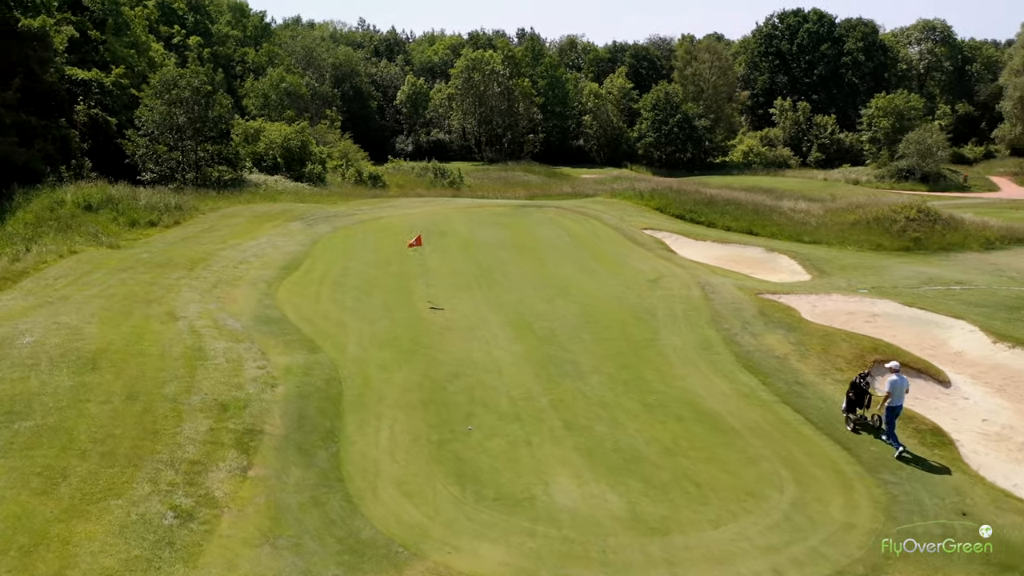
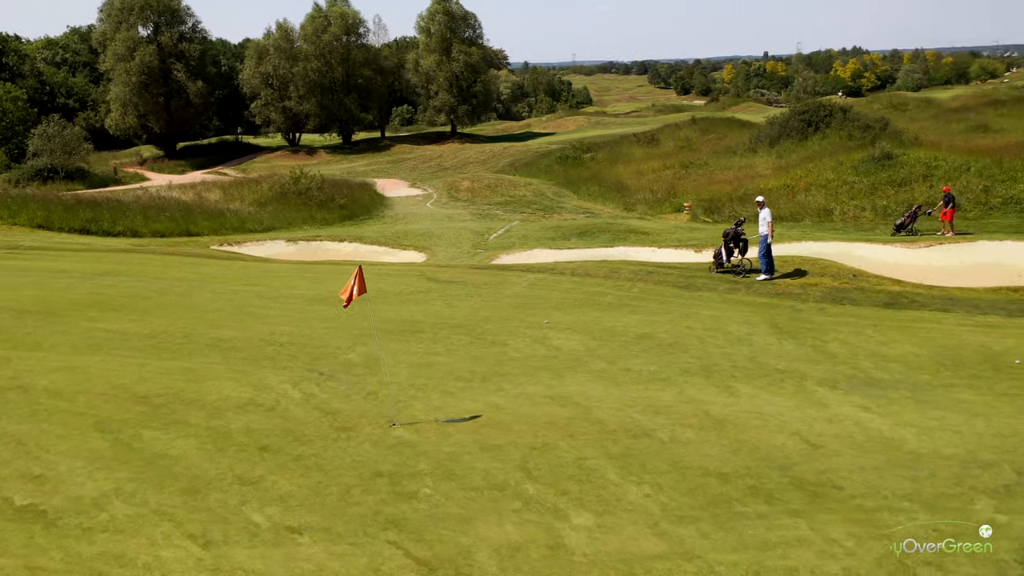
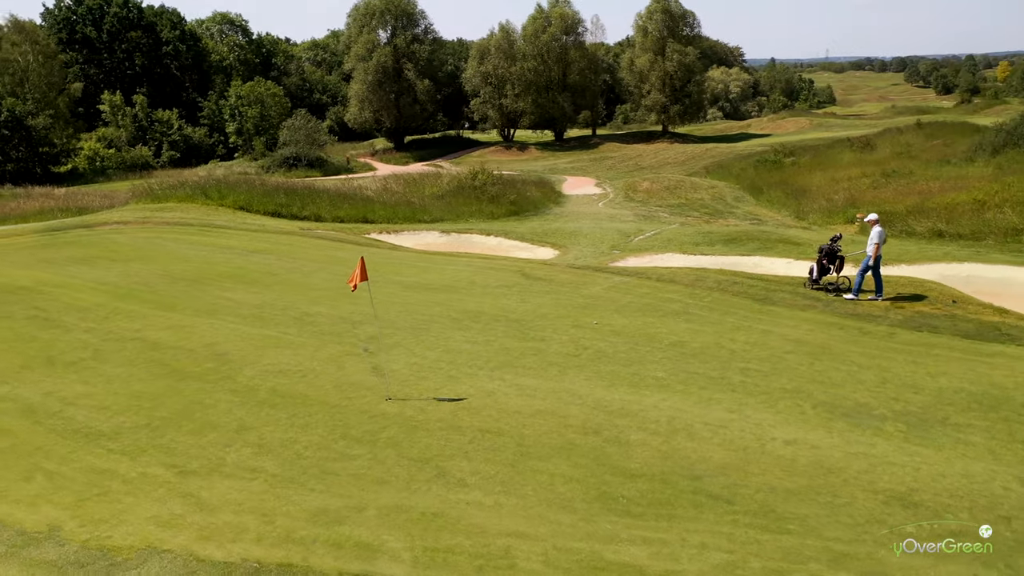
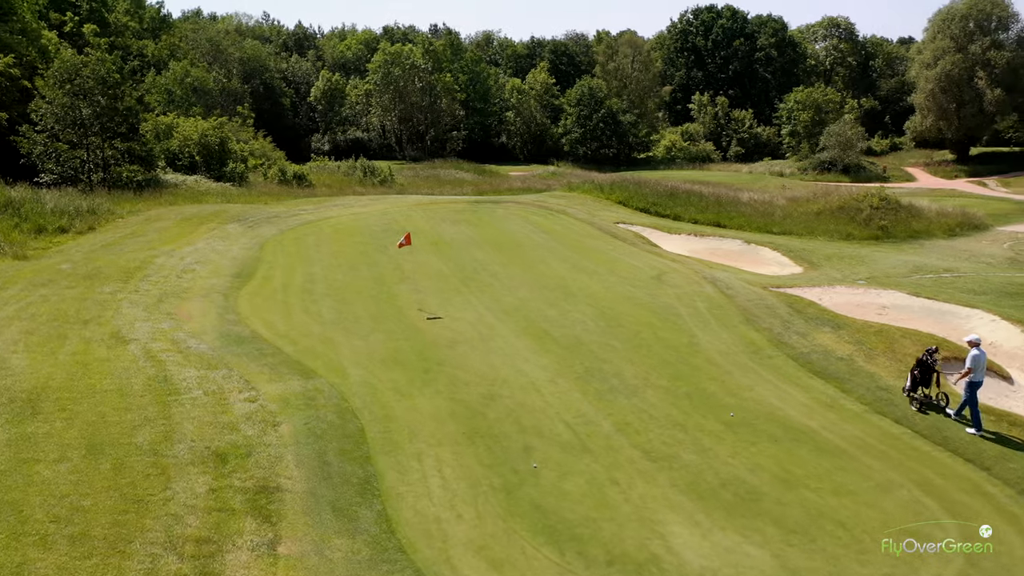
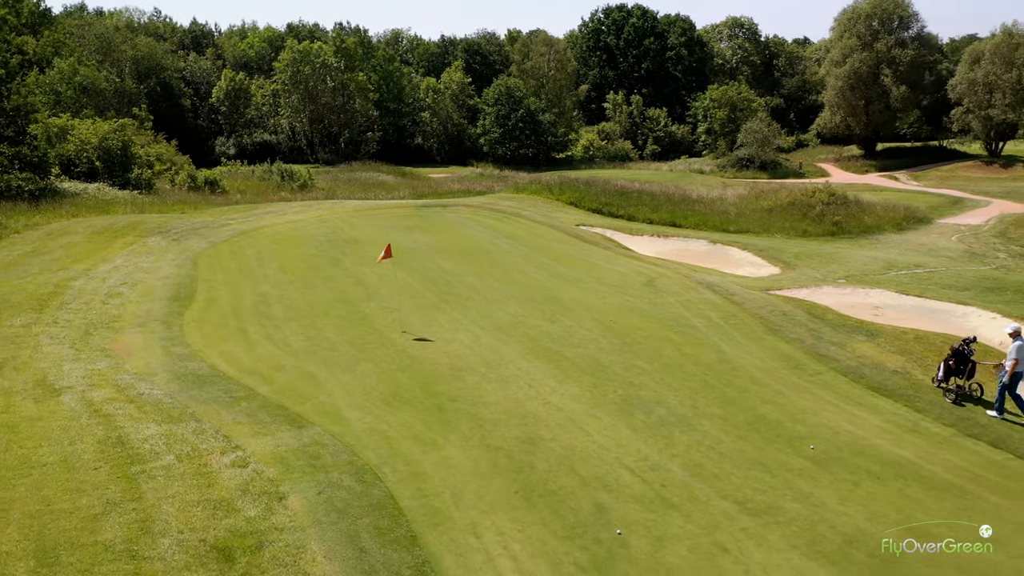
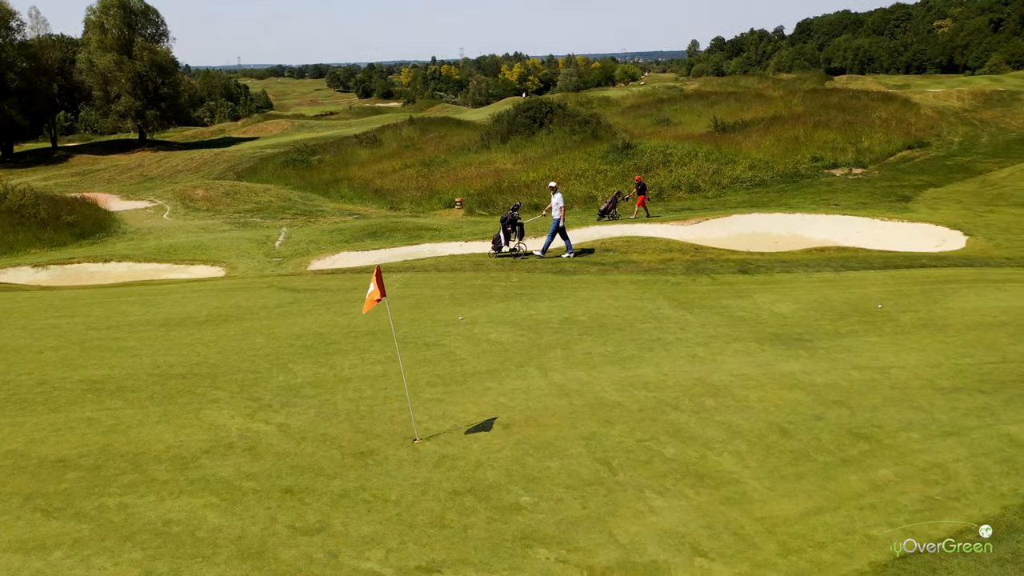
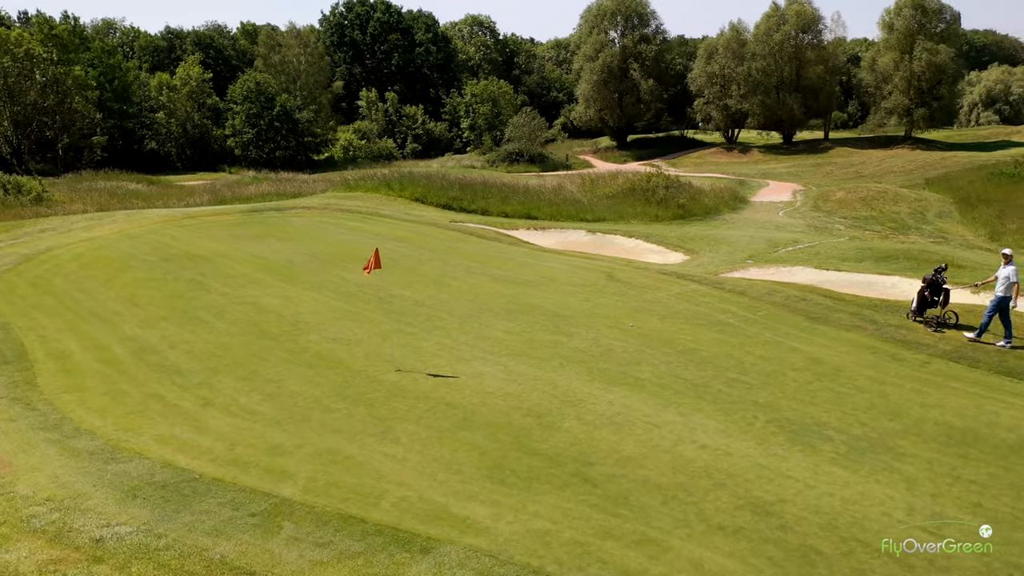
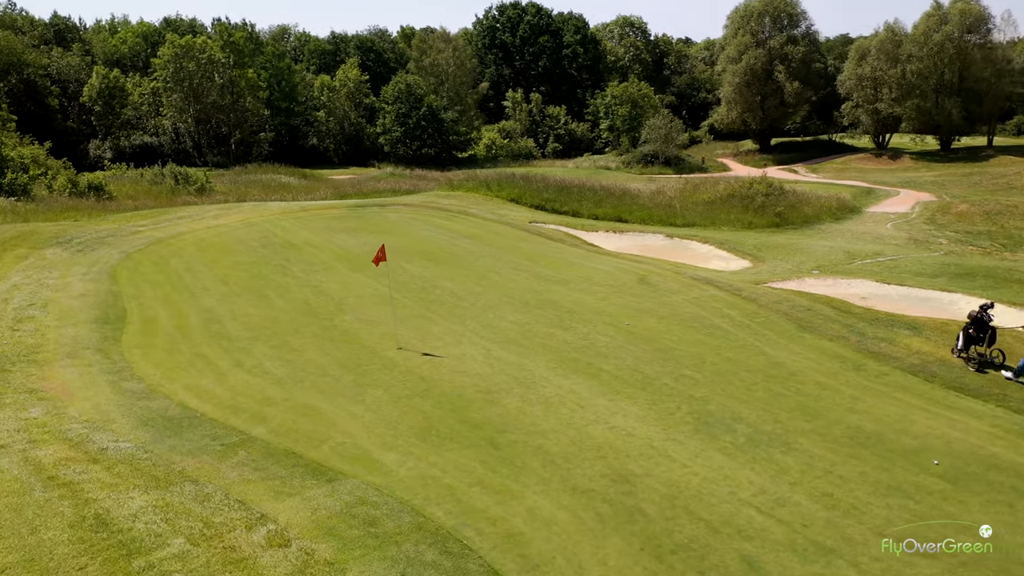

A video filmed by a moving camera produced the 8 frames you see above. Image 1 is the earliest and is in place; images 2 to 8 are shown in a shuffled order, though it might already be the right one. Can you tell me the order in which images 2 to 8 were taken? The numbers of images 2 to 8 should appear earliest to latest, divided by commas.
4, 5, 8, 7, 3, 2, 6
